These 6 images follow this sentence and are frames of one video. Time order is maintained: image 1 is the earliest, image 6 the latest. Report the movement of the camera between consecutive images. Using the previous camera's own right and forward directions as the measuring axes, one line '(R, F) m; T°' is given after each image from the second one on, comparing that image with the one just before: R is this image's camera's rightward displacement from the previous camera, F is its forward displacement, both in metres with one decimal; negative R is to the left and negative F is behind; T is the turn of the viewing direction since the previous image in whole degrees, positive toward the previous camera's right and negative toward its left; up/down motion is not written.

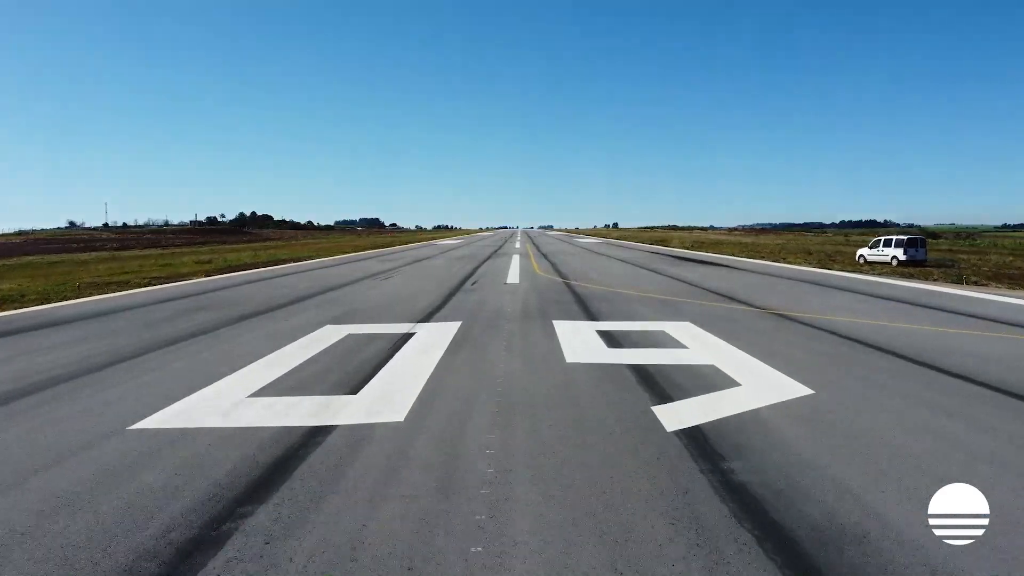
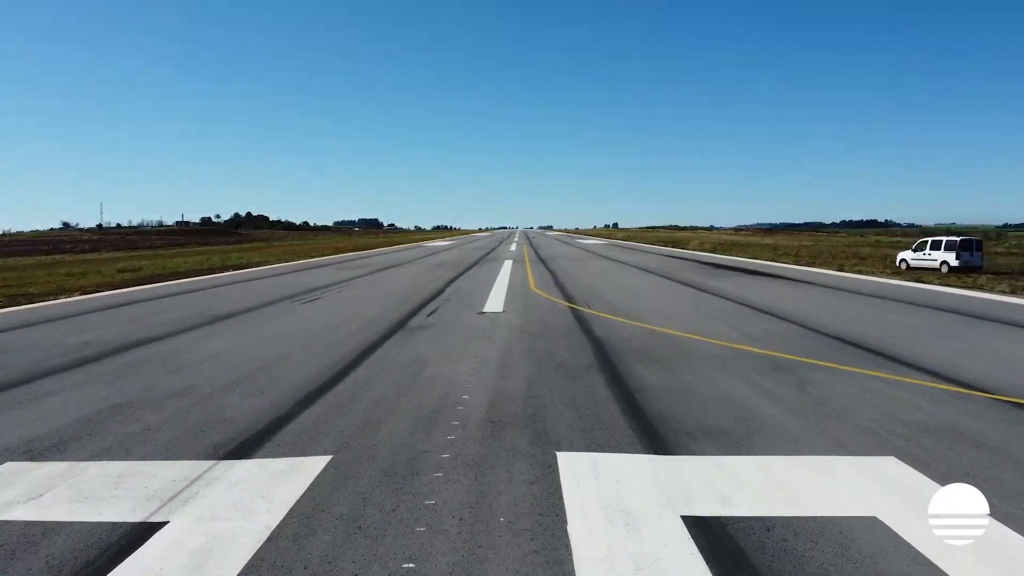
(+0.3, +3.9) m; 0°
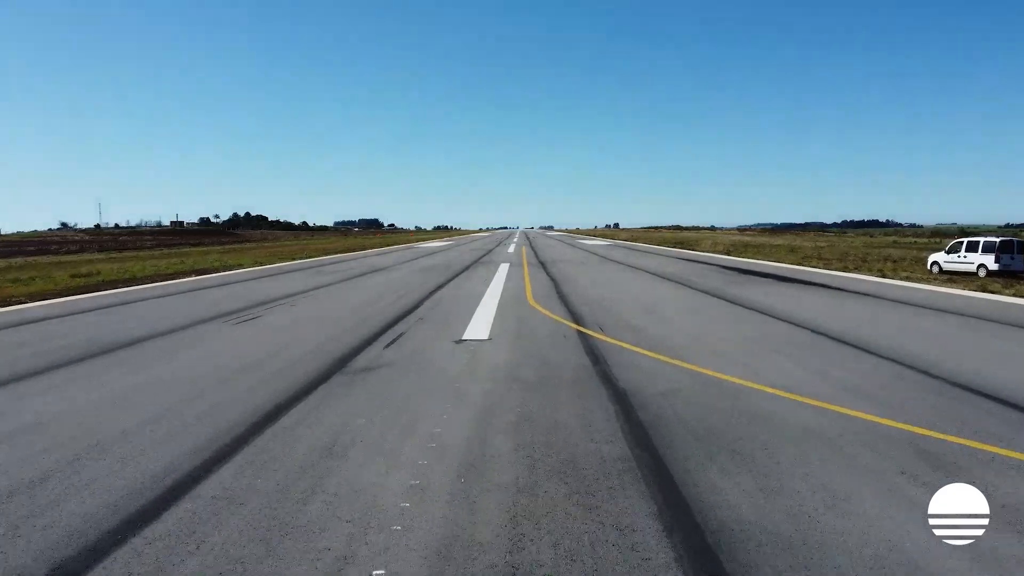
(+0.1, +1.8) m; 0°
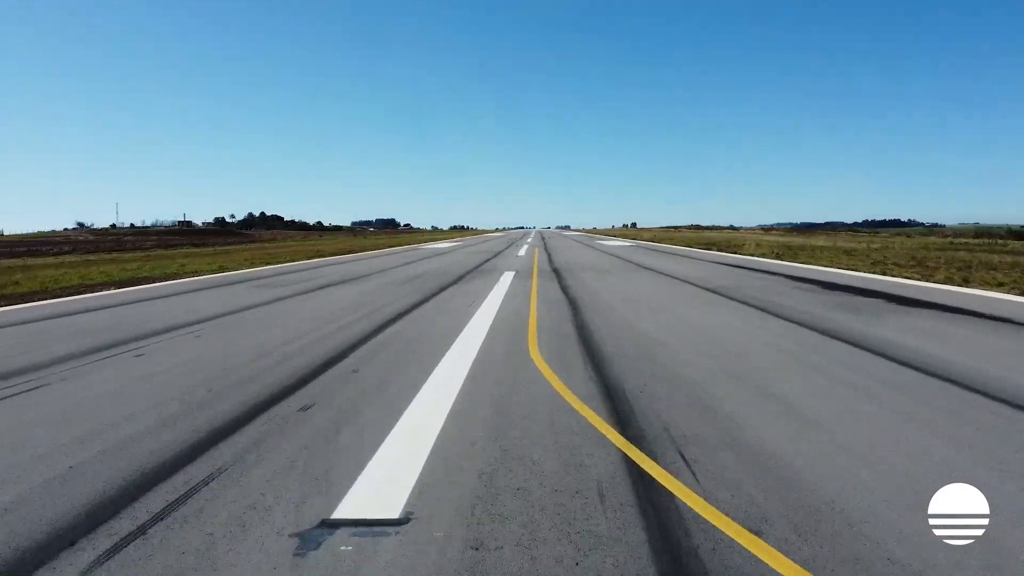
(+0.2, +3.3) m; -2°
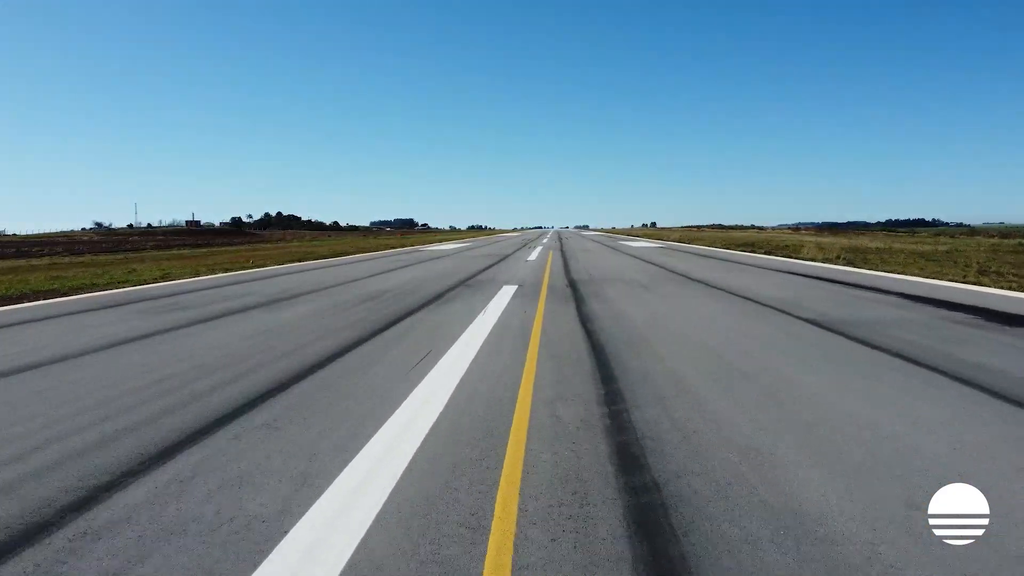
(+0.2, -0.6) m; -2°
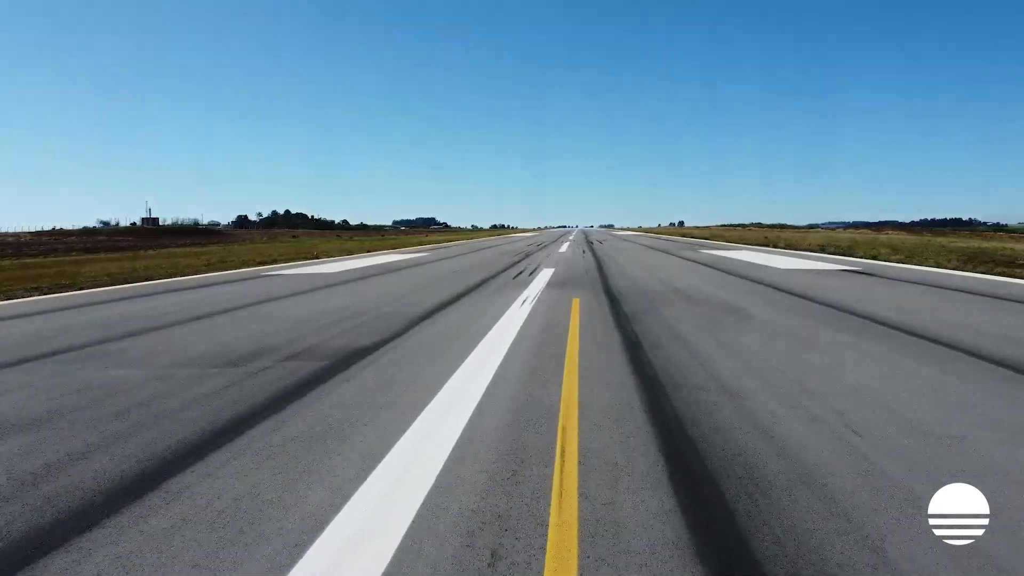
(0.0, -0.1) m; -1°
